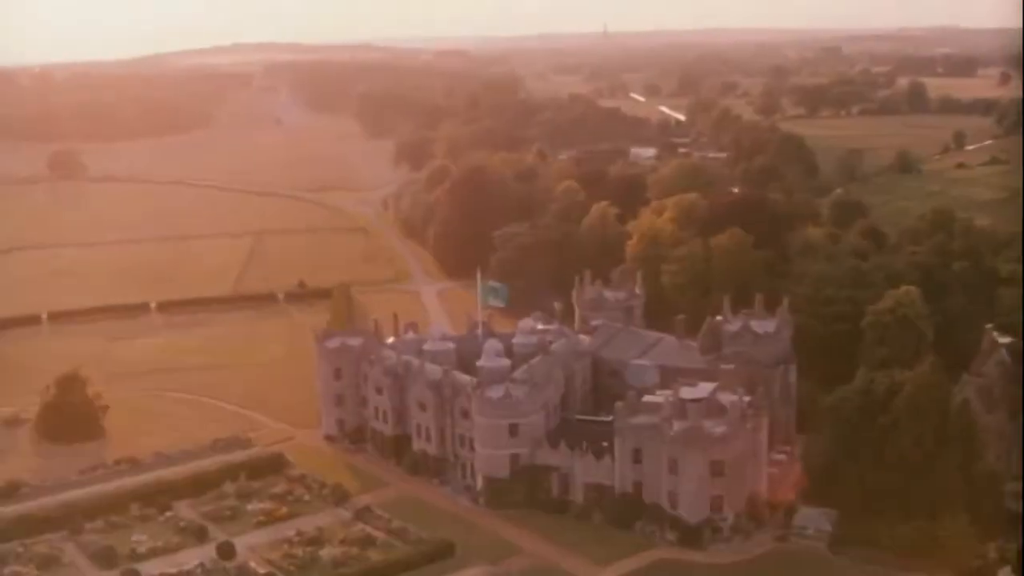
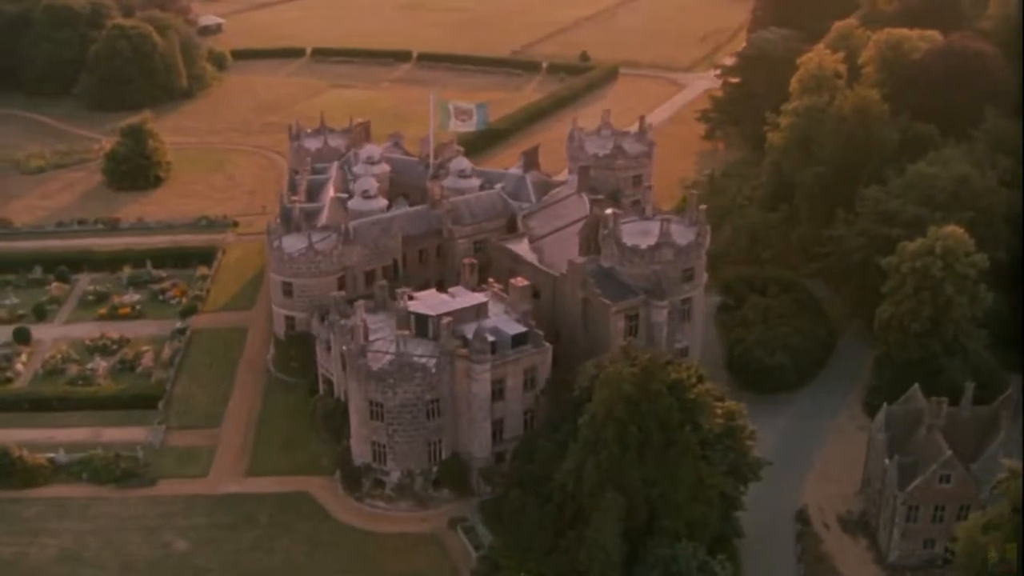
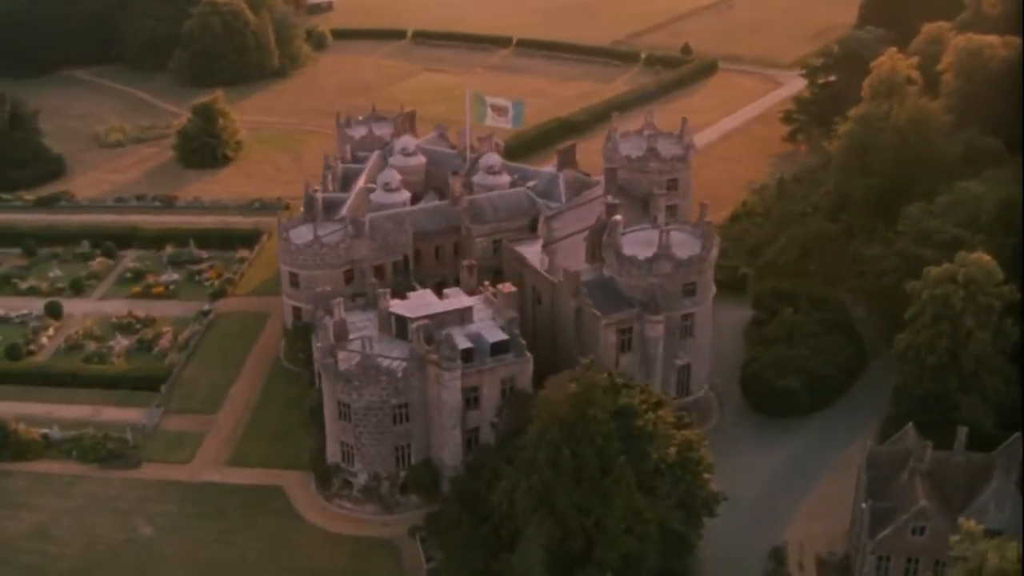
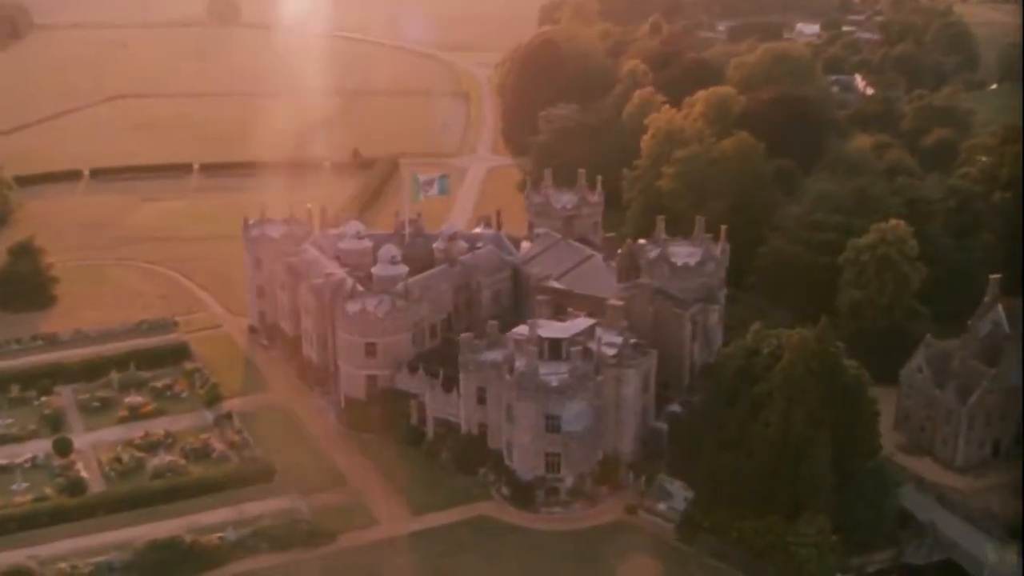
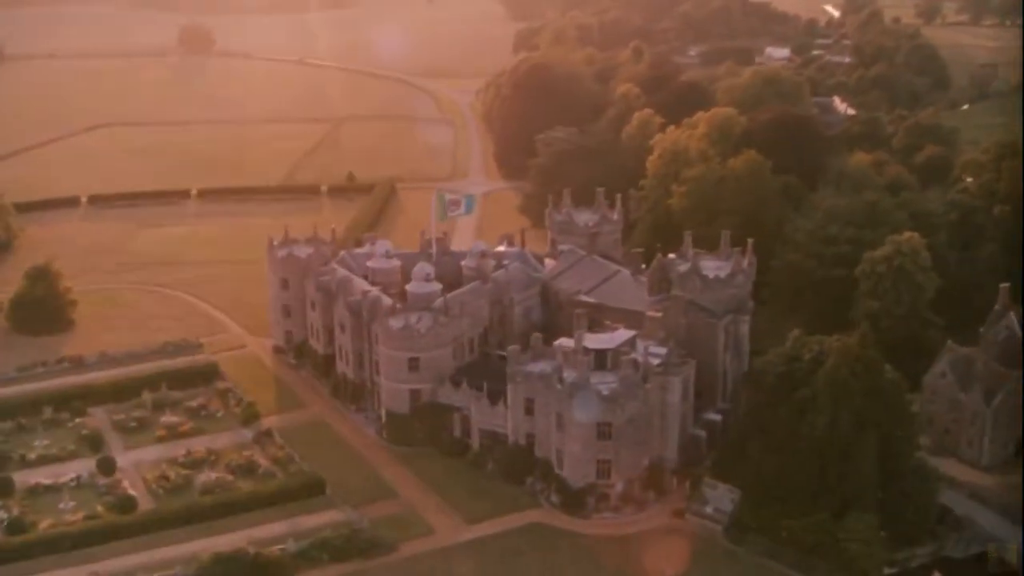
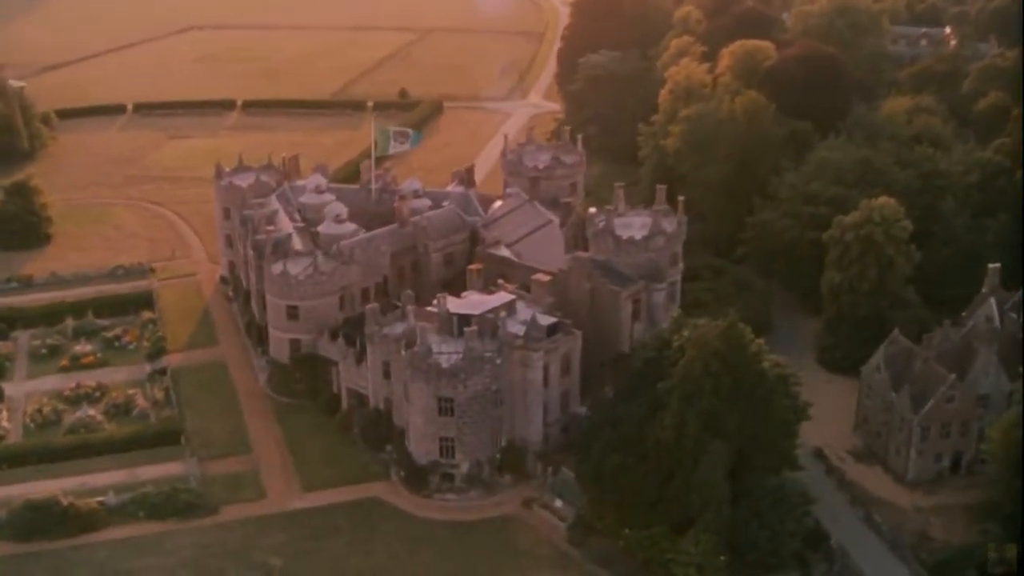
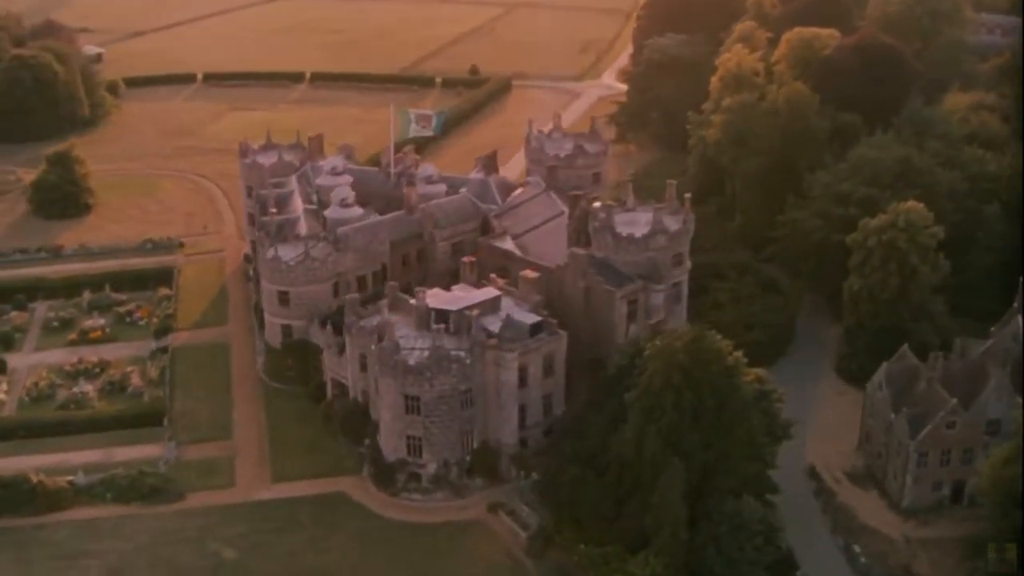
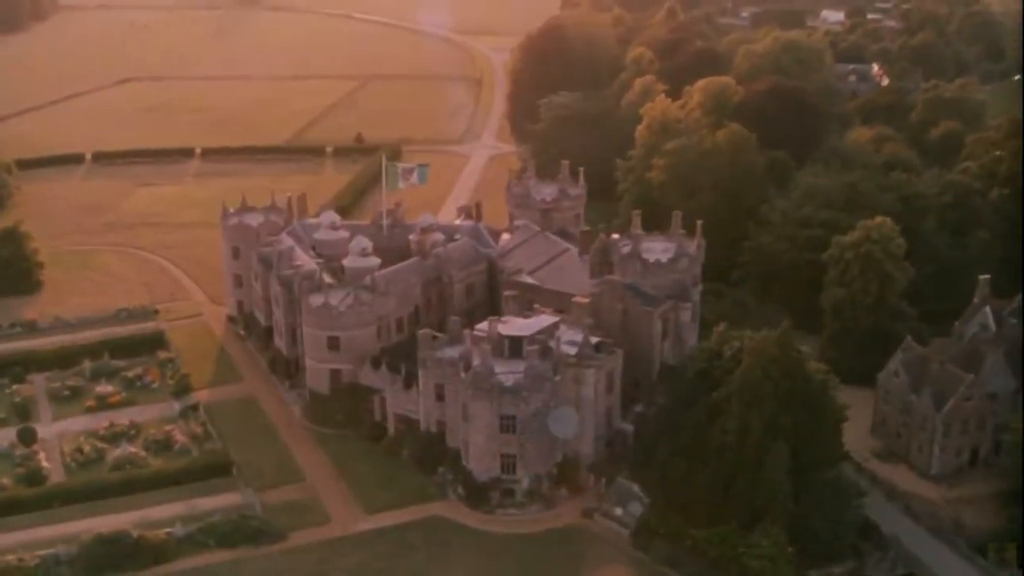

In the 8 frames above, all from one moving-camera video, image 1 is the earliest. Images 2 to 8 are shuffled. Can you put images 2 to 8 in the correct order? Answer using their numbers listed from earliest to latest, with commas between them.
5, 4, 8, 6, 7, 2, 3
